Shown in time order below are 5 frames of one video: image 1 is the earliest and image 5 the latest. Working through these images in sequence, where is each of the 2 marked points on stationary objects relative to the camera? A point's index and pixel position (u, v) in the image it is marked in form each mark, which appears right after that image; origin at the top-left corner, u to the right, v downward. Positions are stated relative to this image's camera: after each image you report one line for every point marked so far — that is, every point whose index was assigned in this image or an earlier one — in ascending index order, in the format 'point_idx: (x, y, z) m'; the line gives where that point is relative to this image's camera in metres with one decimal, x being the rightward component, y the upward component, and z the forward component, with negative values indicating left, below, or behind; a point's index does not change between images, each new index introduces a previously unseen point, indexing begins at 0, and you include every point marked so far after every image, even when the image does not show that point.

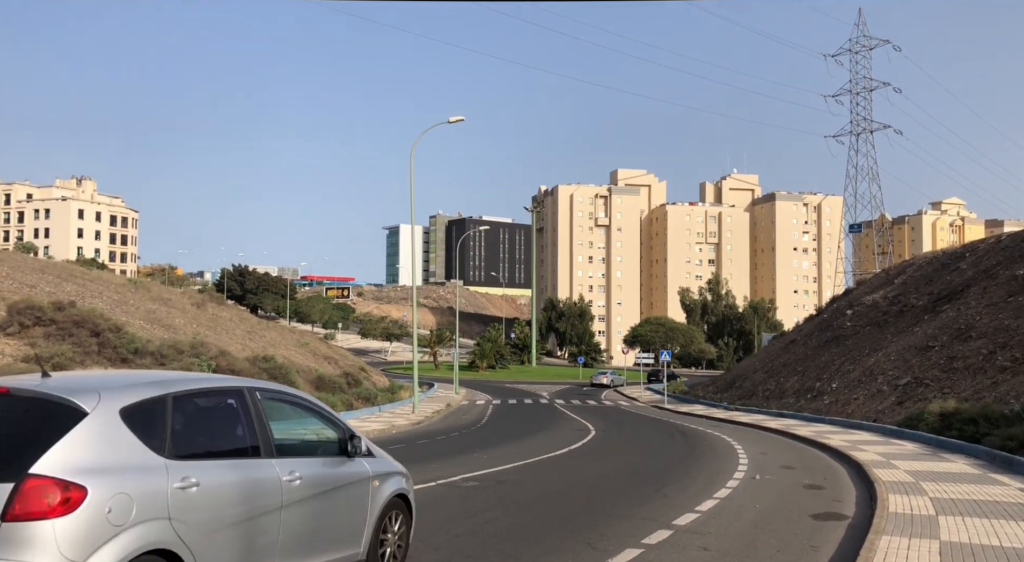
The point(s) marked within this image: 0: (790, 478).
0: (+4.6, -3.3, +15.8) m
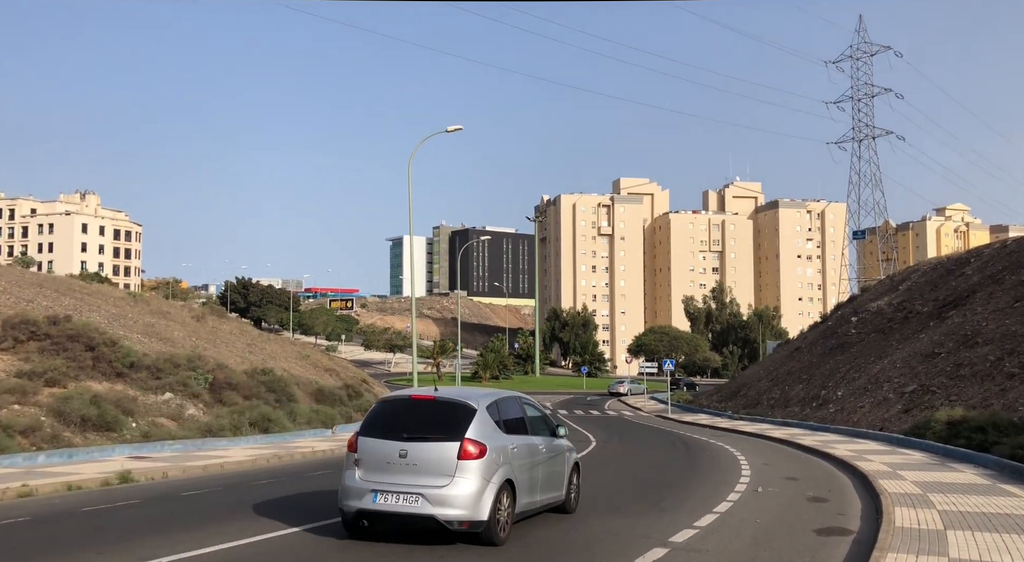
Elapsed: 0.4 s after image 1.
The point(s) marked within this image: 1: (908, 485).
0: (+4.6, -3.4, +15.4) m
1: (+6.4, -3.3, +15.4) m
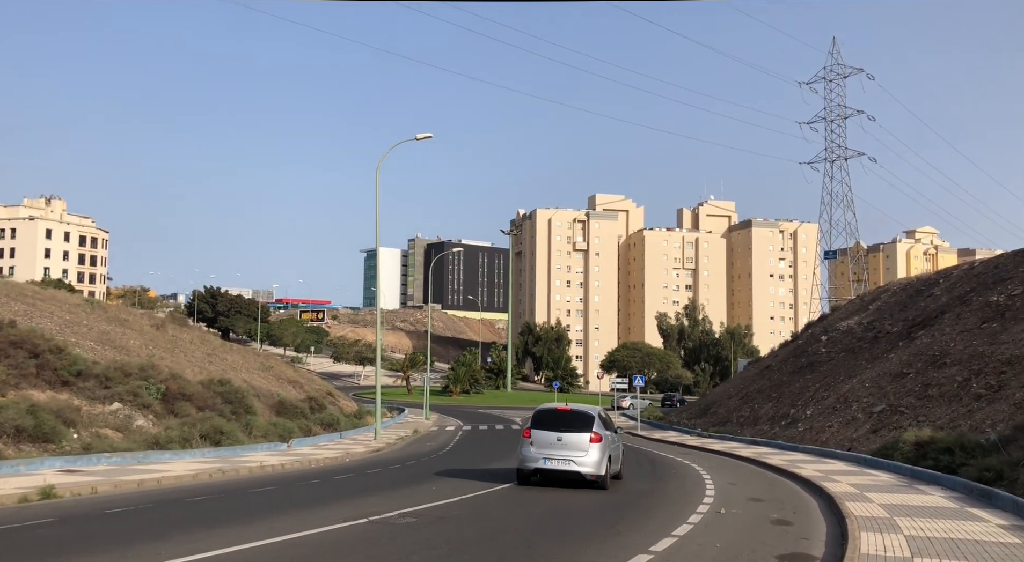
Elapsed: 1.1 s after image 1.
0: (+3.8, -3.6, +14.8) m
1: (+5.7, -3.6, +14.9) m
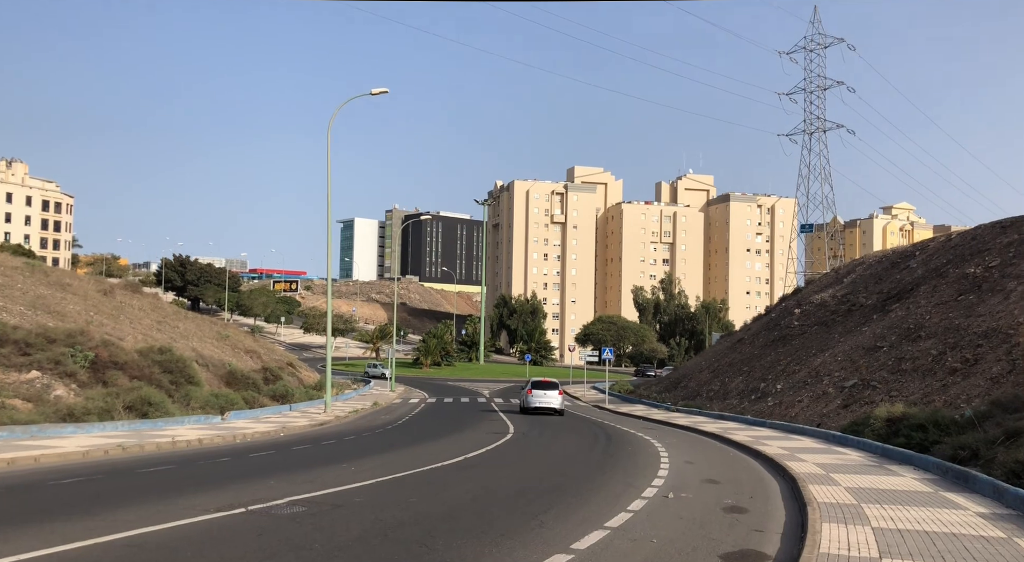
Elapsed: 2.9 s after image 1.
0: (+2.7, -3.0, +13.2) m
1: (+4.6, -3.0, +13.3) m
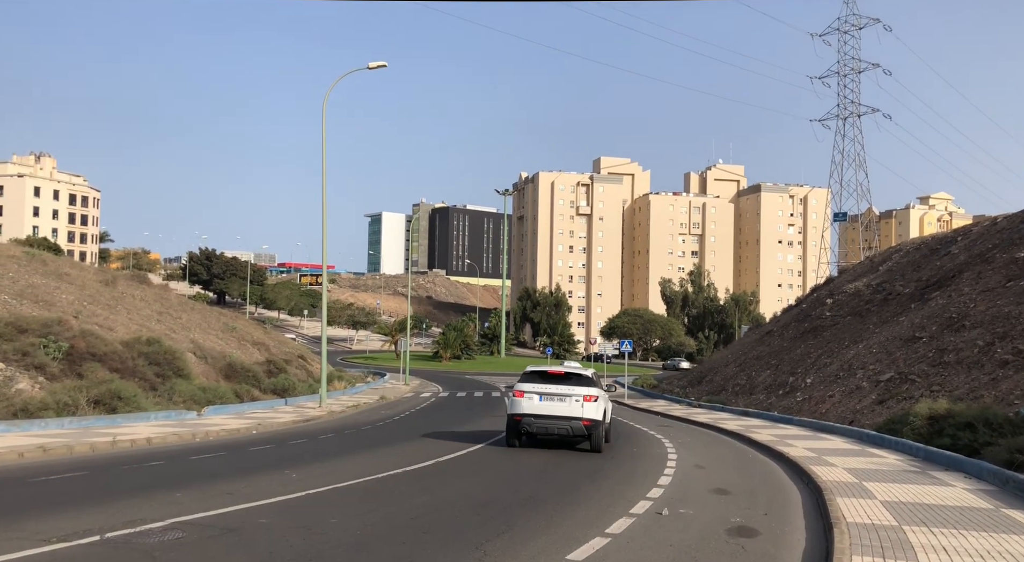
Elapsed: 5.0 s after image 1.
0: (+2.4, -2.7, +10.9) m
1: (+4.2, -2.6, +11.0) m
